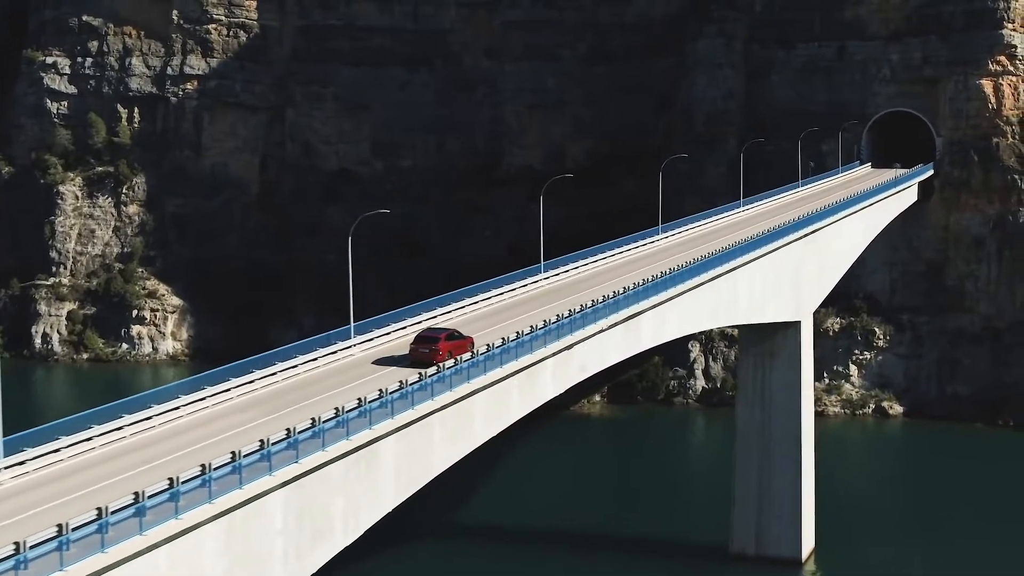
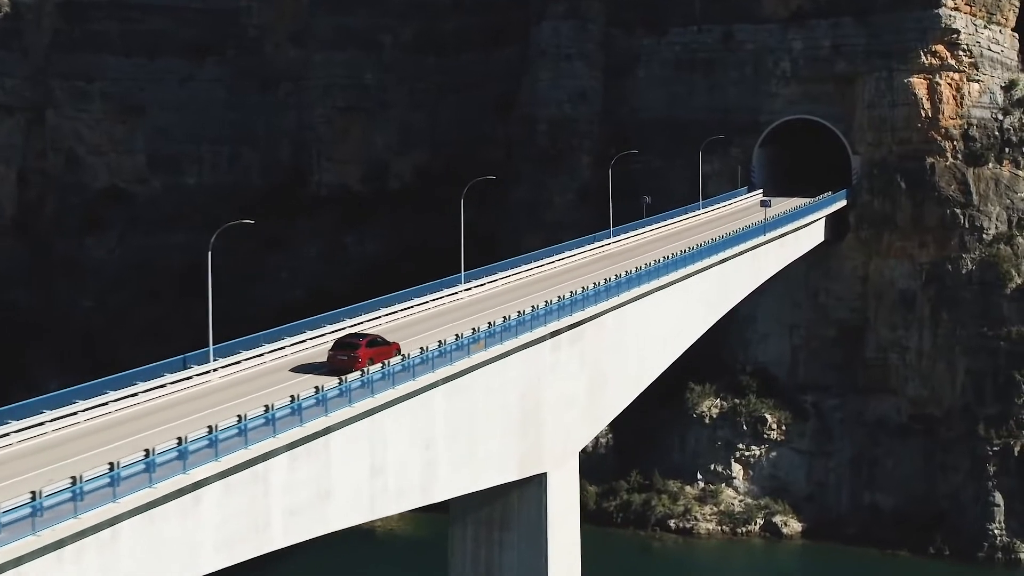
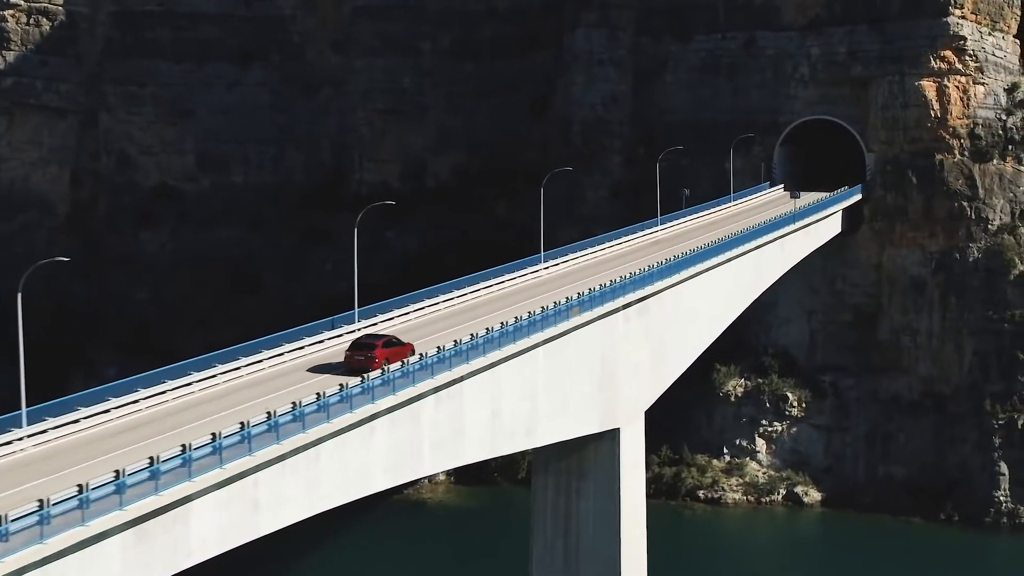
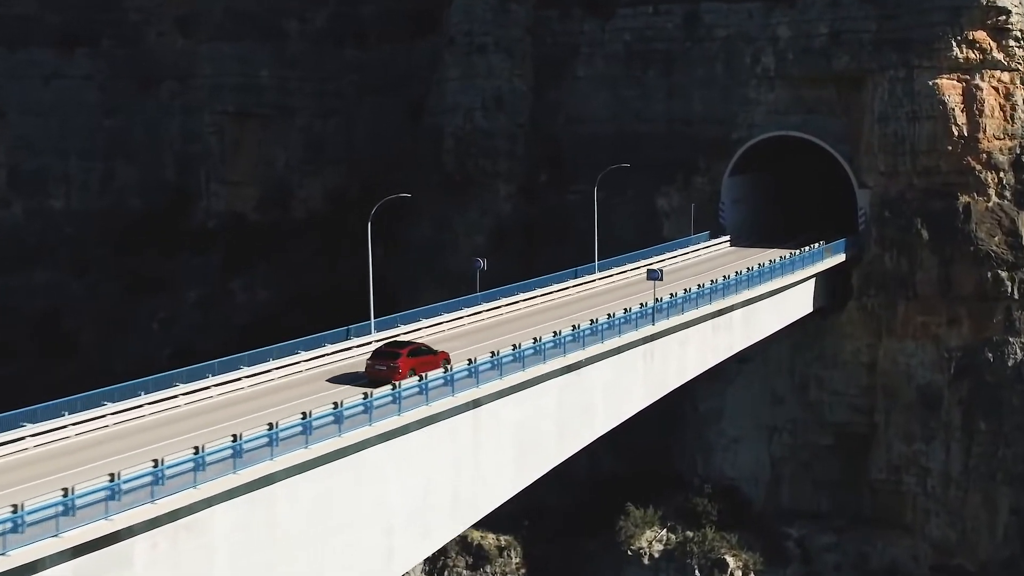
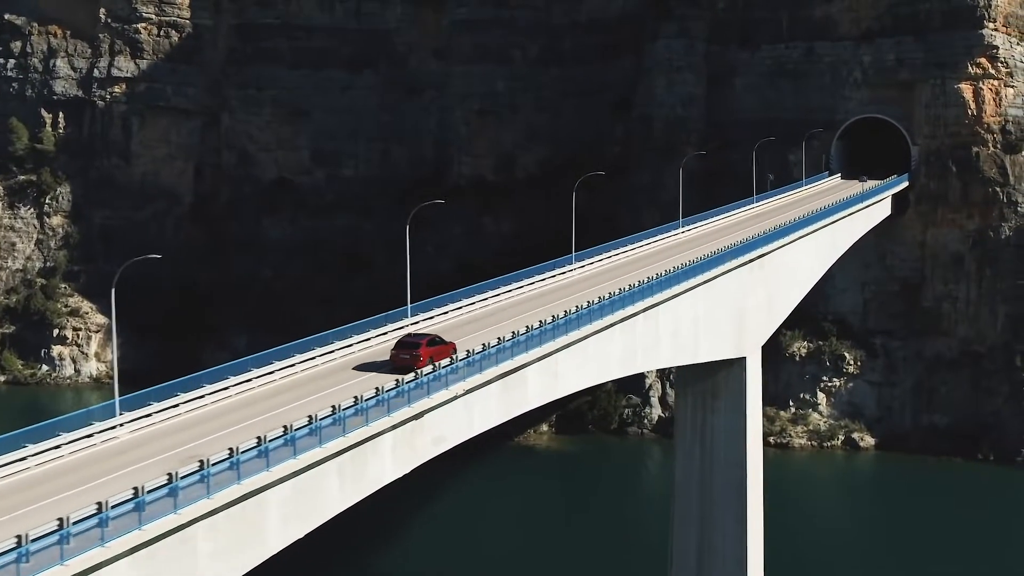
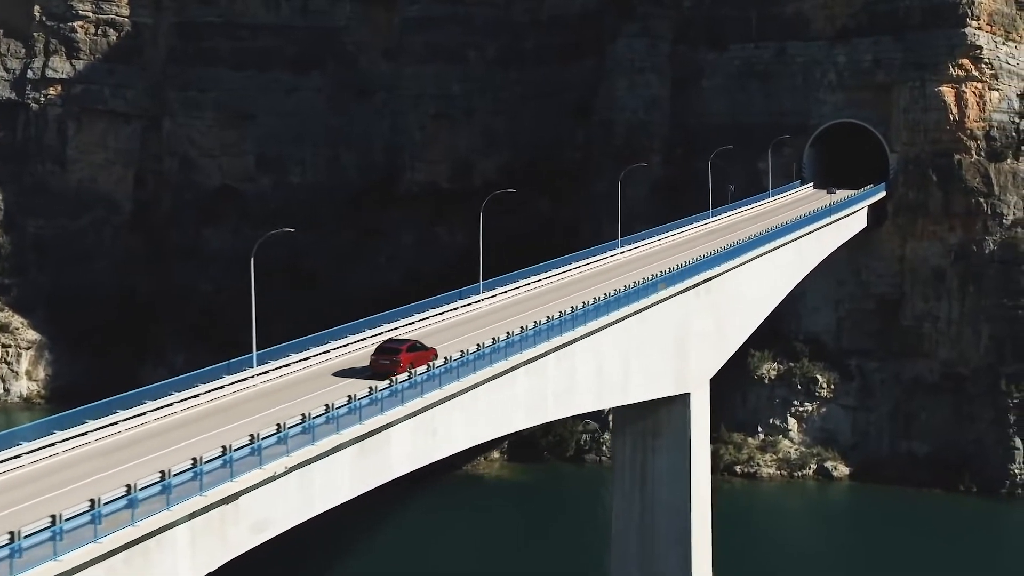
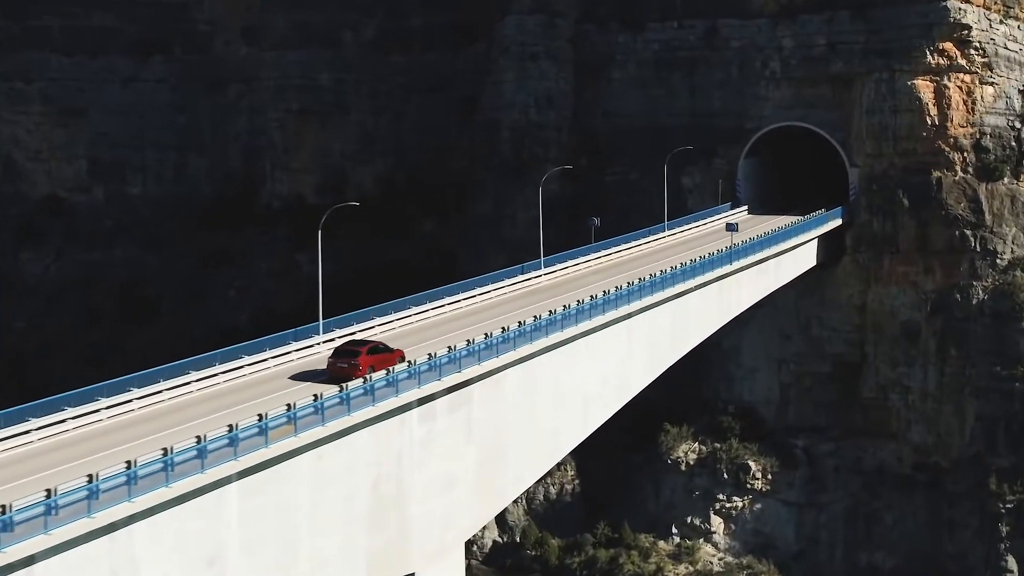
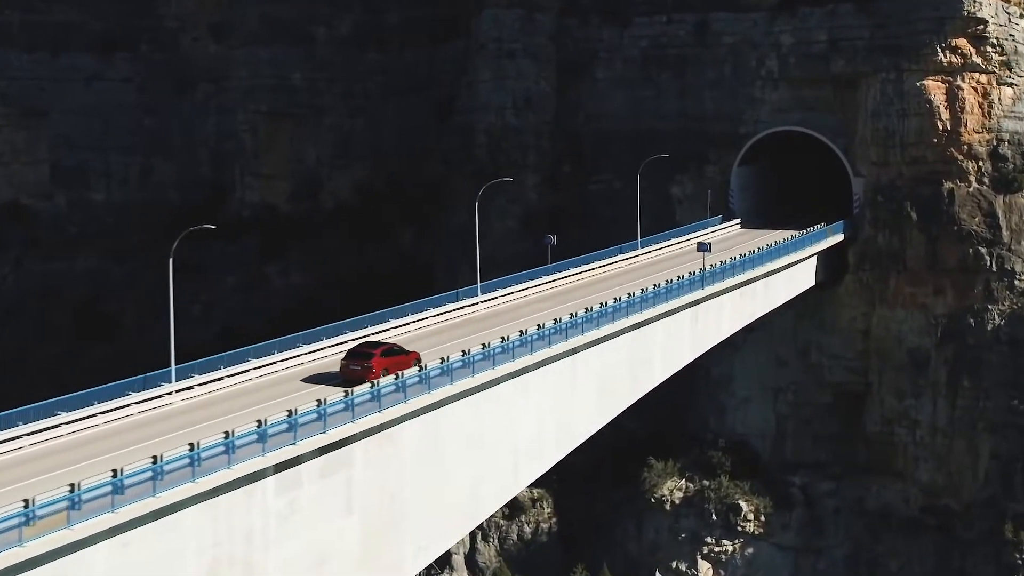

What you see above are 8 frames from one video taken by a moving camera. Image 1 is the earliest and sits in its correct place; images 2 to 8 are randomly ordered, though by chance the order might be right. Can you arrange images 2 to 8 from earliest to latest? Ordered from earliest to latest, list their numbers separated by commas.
5, 6, 3, 2, 7, 8, 4
